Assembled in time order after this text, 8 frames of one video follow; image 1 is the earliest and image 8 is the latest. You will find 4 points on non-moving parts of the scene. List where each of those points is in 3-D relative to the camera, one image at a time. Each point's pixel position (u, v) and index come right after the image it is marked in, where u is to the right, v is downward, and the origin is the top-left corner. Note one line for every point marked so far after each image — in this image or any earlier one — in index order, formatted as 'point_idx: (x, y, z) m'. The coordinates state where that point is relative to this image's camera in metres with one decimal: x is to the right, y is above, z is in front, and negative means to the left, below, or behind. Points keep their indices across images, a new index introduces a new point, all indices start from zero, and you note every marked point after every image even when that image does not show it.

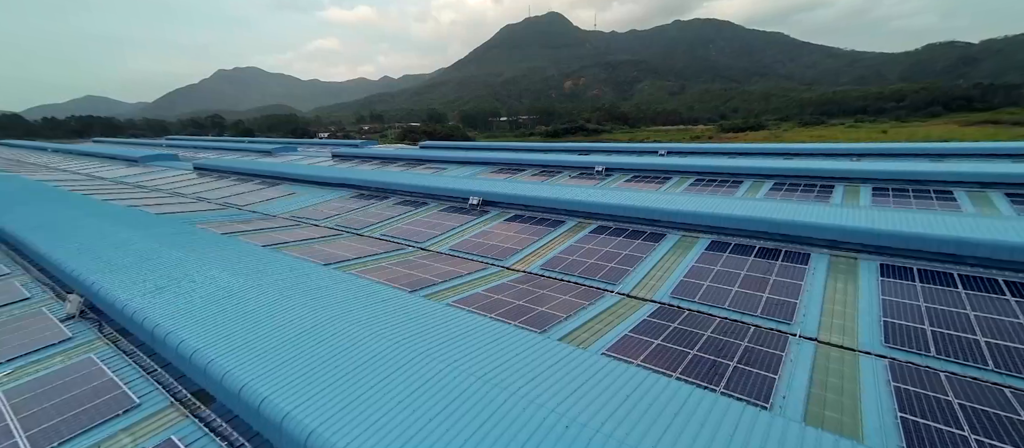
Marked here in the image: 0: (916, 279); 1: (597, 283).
0: (+11.0, -1.5, +10.9) m
1: (+2.7, -1.9, +12.7) m
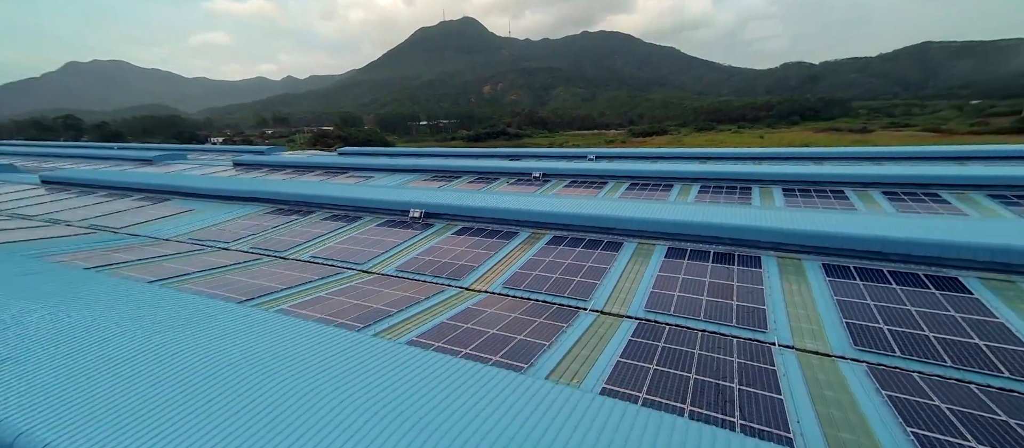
0: (+10.2, -1.6, +11.8) m
1: (+1.7, -2.3, +12.1) m
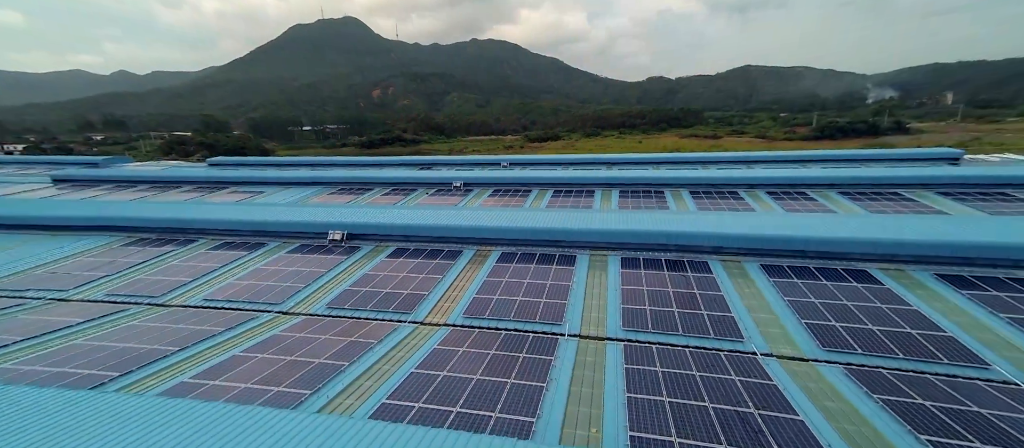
0: (+9.1, -1.7, +13.0) m
1: (+0.8, -2.8, +11.1) m
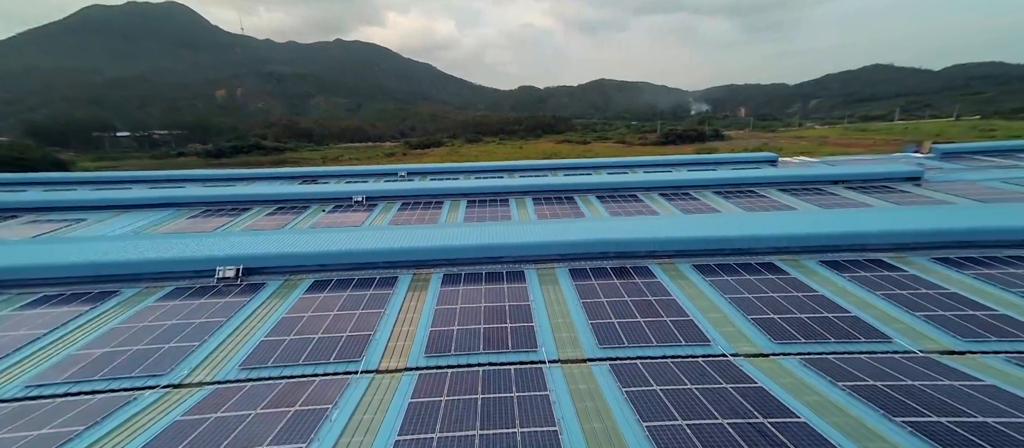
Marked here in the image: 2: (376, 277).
0: (+7.5, -1.8, +14.3) m
1: (+0.2, -3.4, +10.3) m
2: (-5.0, -2.0, +15.0) m
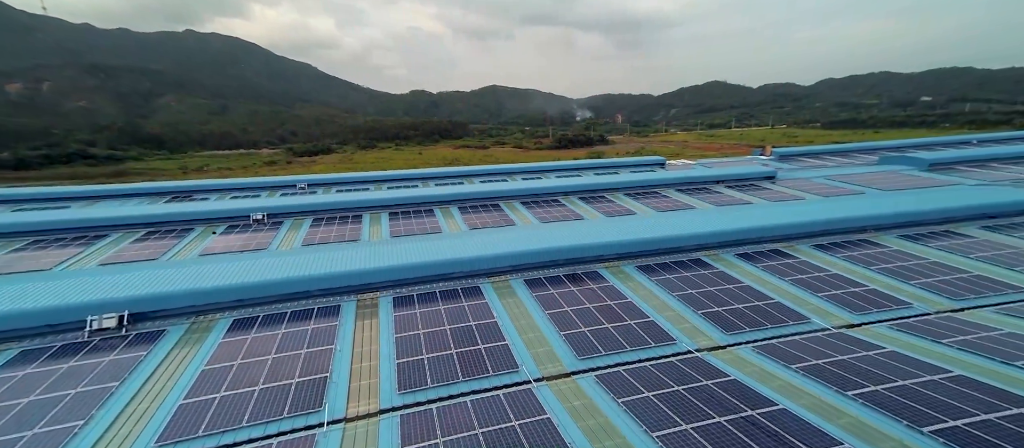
0: (+5.8, -1.9, +15.5) m
1: (-0.2, -3.8, +9.8) m
2: (-6.5, -2.7, +13.1) m
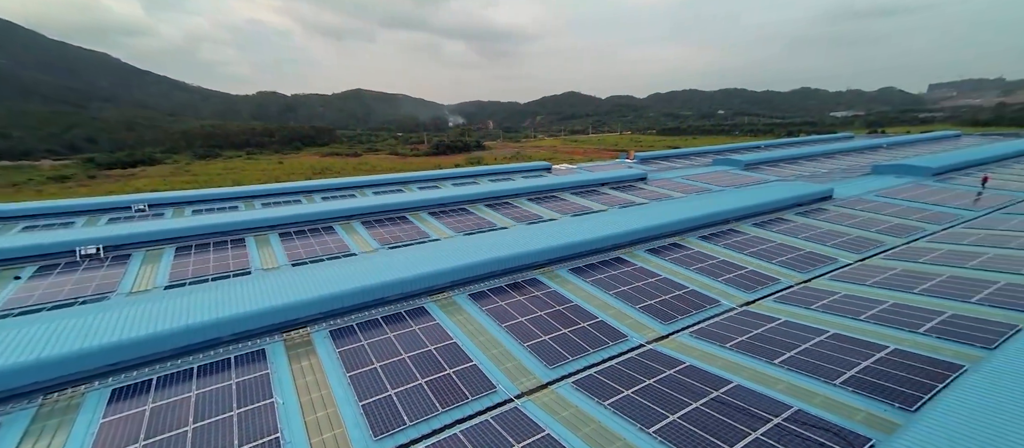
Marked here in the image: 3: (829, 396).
0: (+3.4, -2.1, +16.6) m
1: (-0.6, -4.2, +9.4) m
2: (-7.6, -3.6, +10.8) m
3: (+7.1, -3.9, +9.0) m
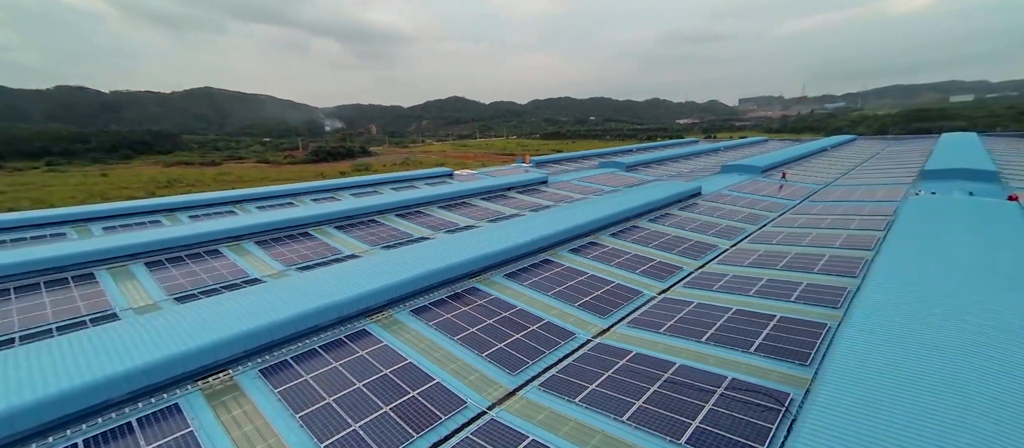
0: (+0.7, -2.3, +17.2) m
1: (-1.2, -4.5, +9.2) m
2: (-8.4, -4.3, +8.8) m
3: (+6.3, -3.7, +10.8) m
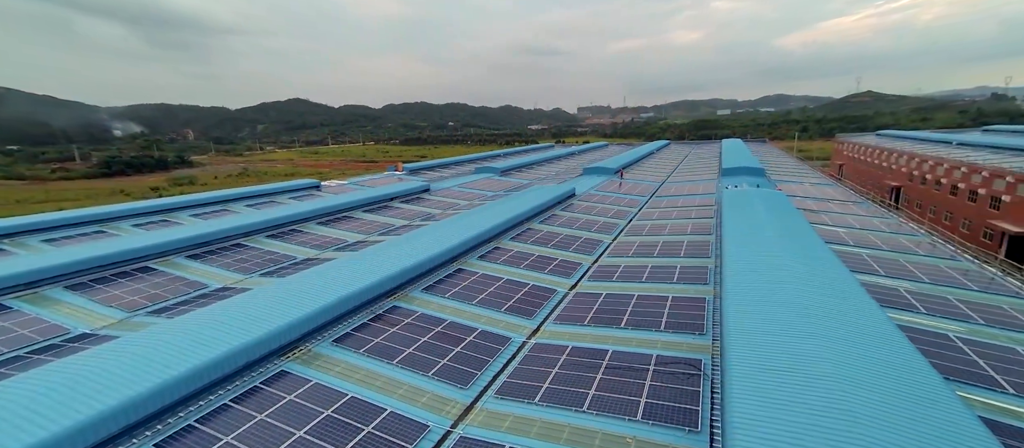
0: (-2.7, -2.8, +17.0) m
1: (-1.8, -4.9, +8.8) m
2: (-8.5, -5.2, +6.2) m
3: (+4.7, -3.6, +12.7) m
